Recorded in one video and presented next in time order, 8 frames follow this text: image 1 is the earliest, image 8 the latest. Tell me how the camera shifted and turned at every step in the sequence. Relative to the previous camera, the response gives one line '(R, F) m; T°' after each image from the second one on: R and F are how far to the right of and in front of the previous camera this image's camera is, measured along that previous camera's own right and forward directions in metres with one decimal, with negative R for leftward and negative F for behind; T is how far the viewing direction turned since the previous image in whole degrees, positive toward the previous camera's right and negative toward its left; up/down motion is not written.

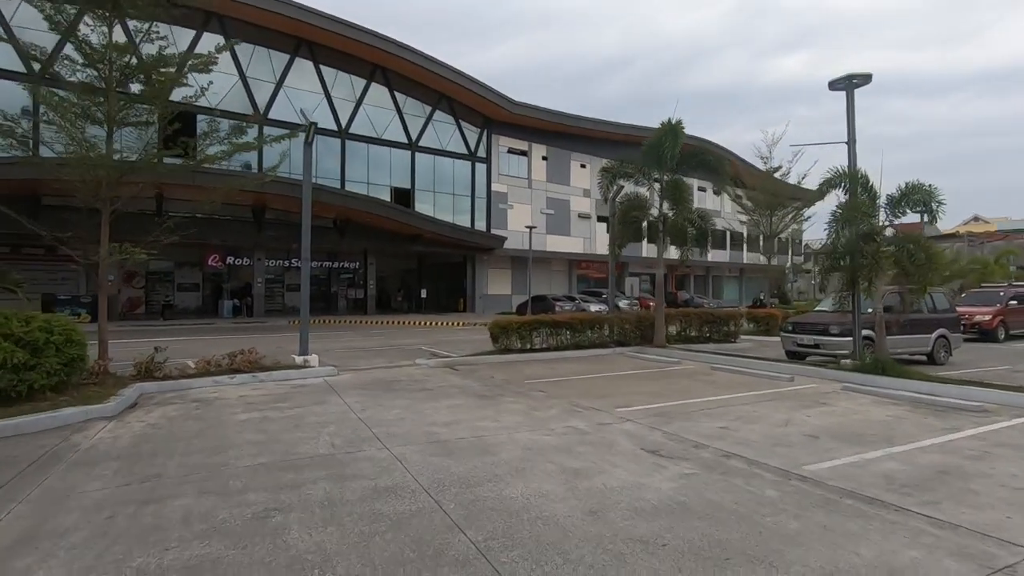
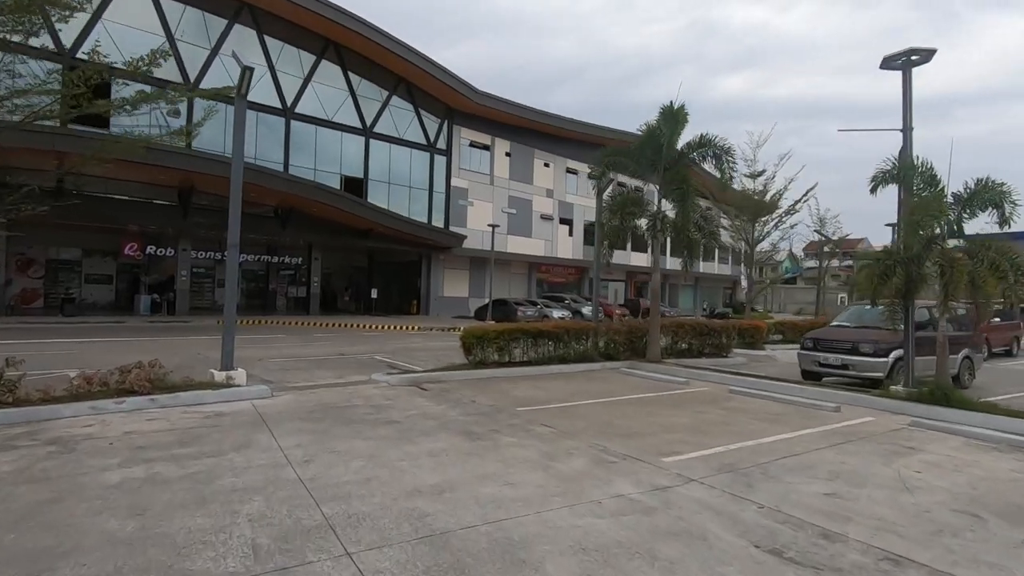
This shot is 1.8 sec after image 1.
(-0.7, +2.4) m; +6°
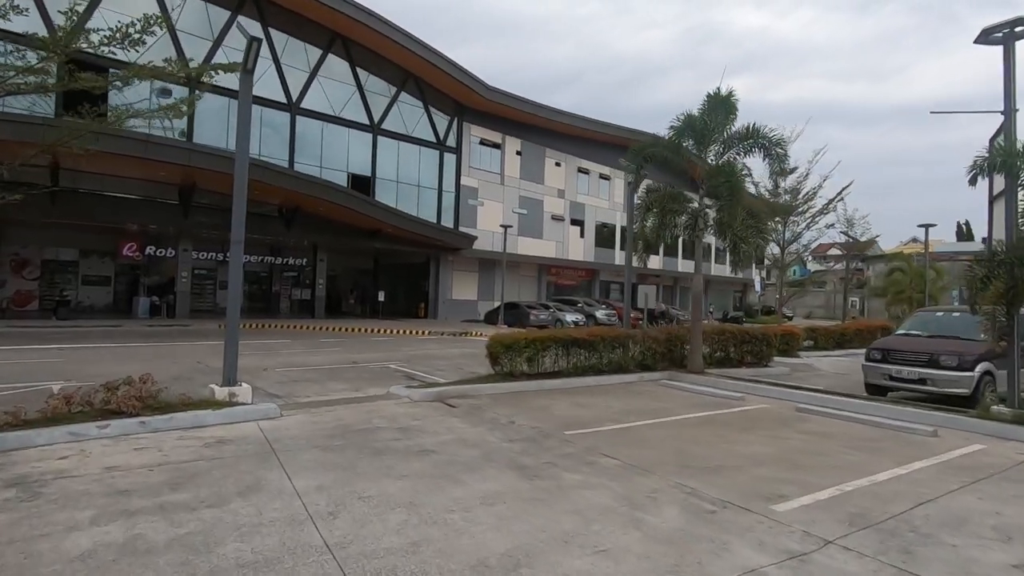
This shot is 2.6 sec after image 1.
(-0.6, +1.2) m; 0°
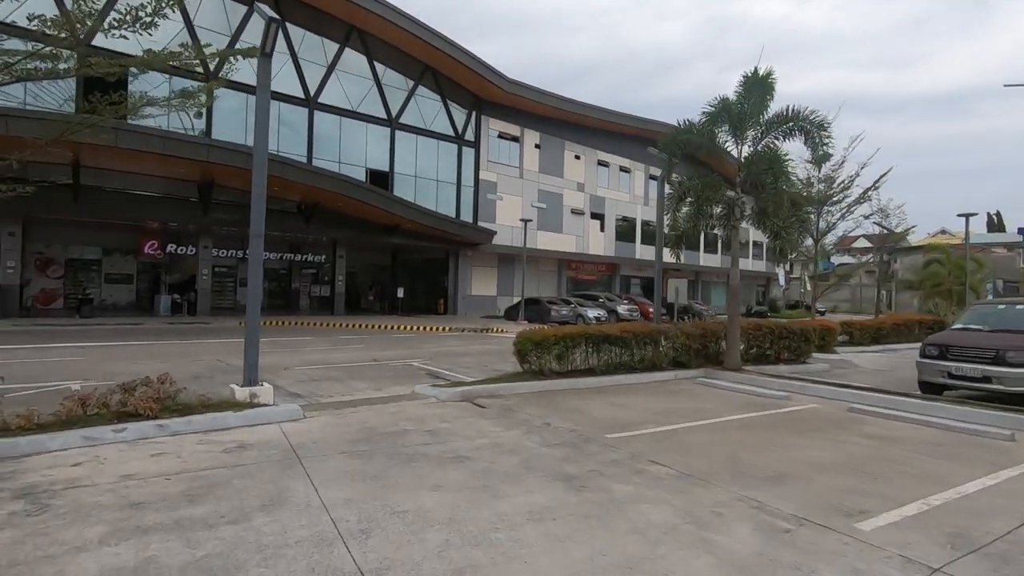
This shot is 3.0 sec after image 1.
(-0.3, +0.5) m; -2°
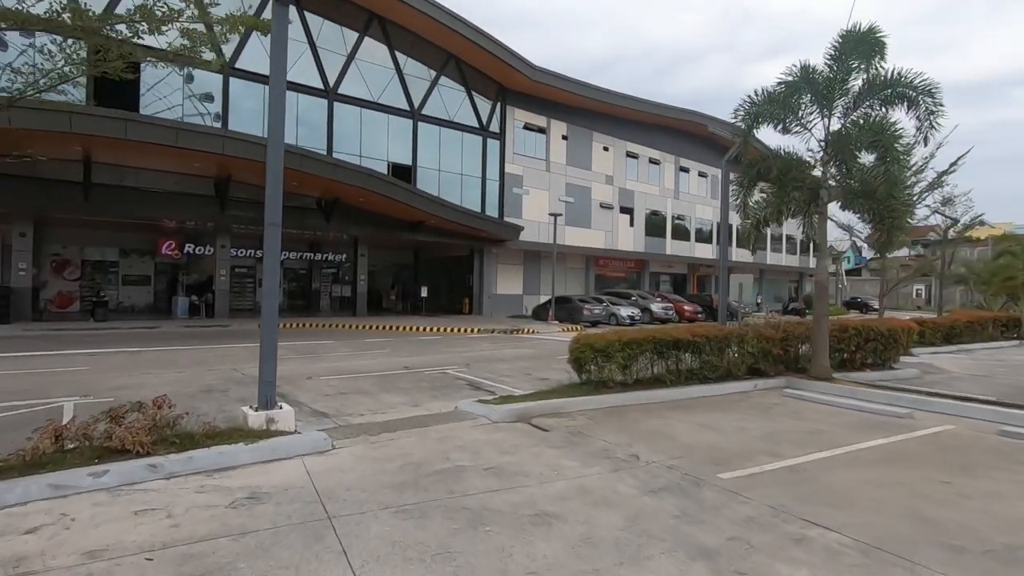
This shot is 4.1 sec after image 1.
(-0.7, +1.5) m; -2°
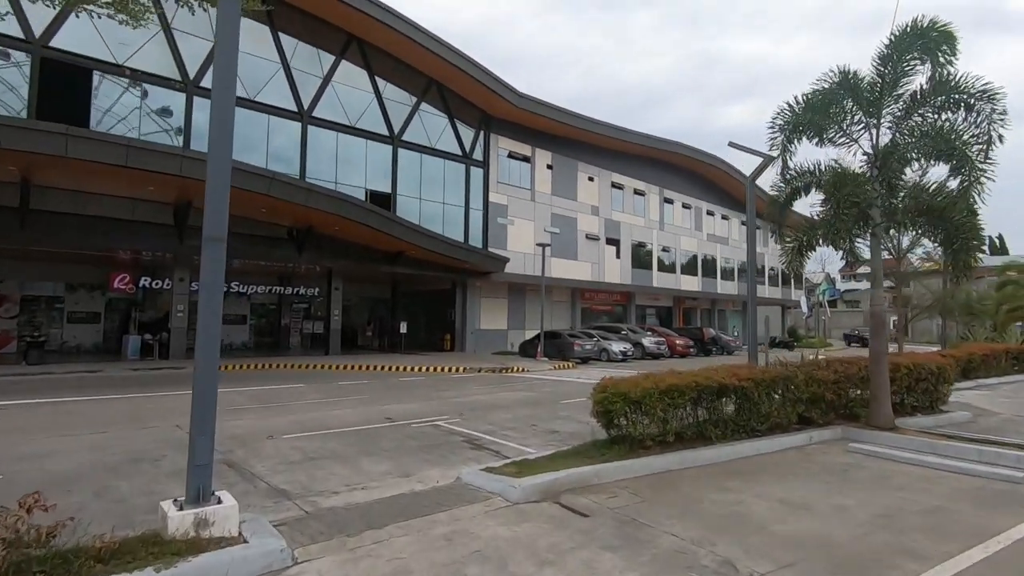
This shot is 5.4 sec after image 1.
(-0.5, +1.8) m; +3°
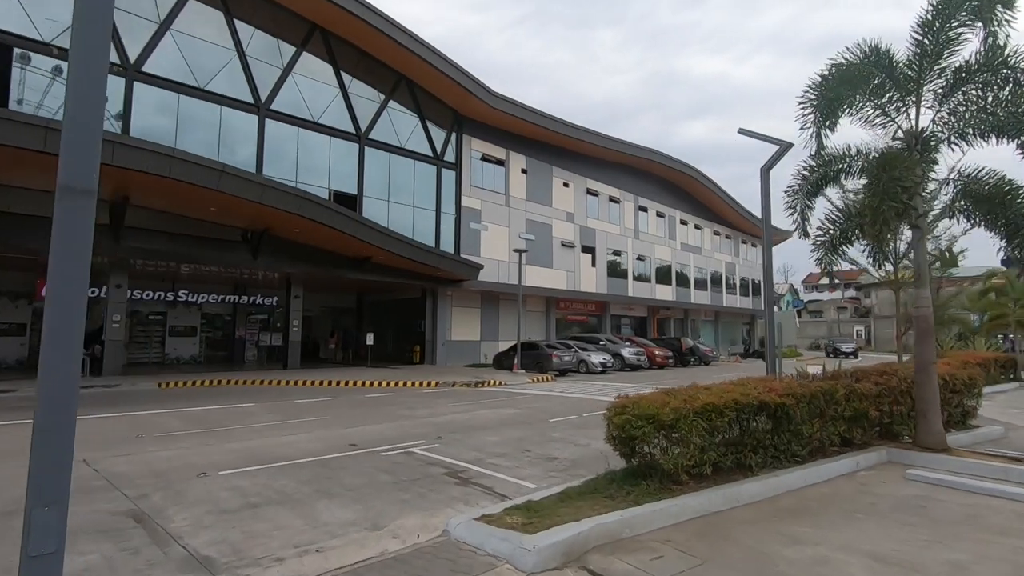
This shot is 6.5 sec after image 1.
(-0.4, +1.6) m; +3°
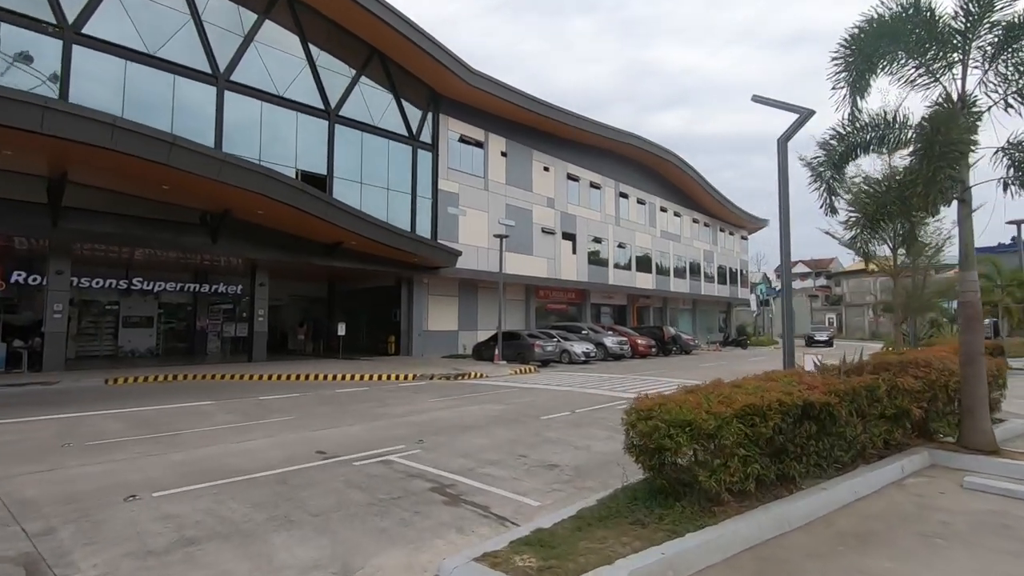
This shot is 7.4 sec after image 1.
(-0.3, +1.2) m; +3°
